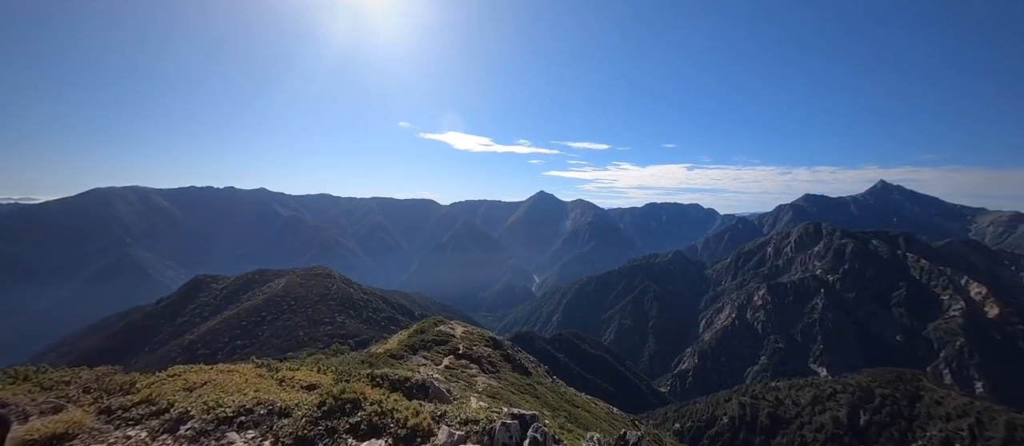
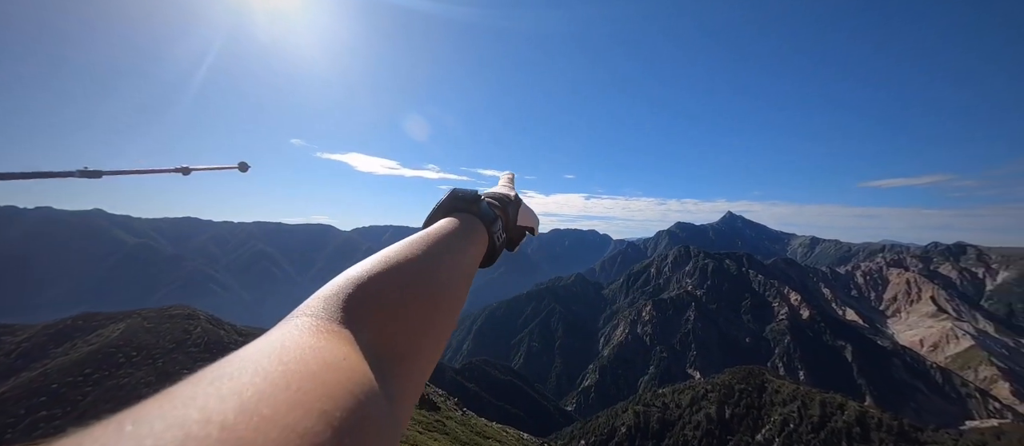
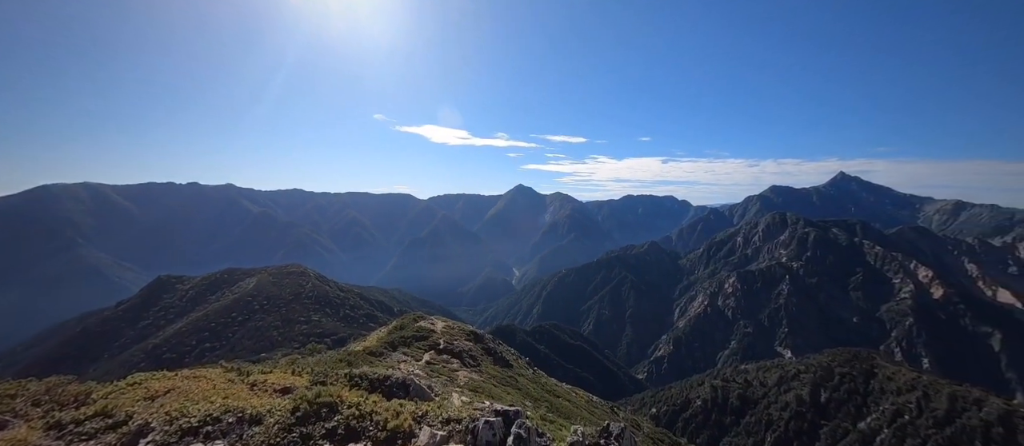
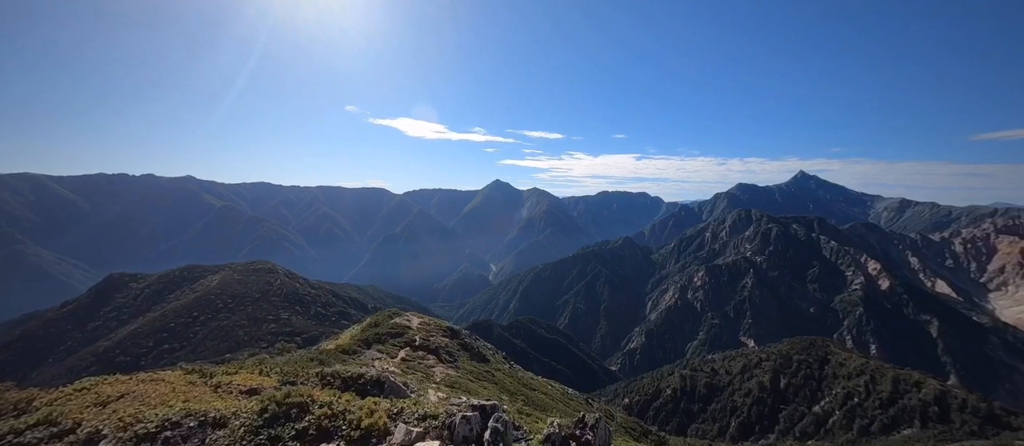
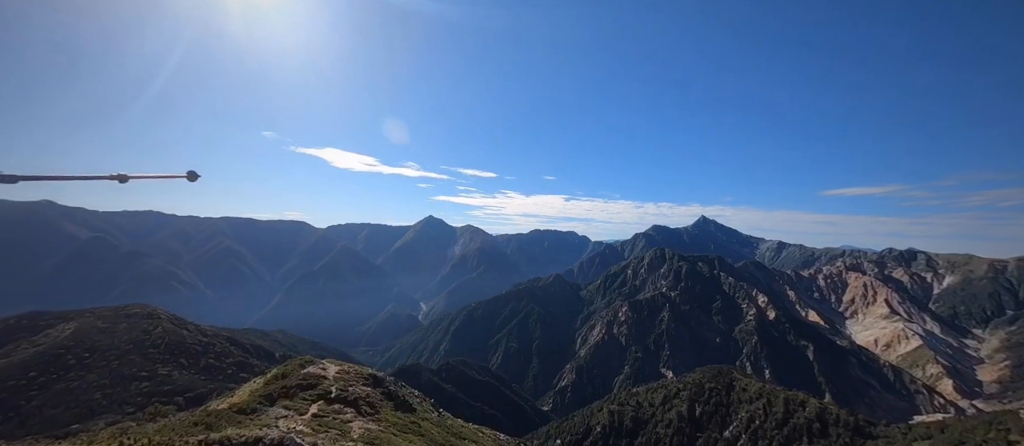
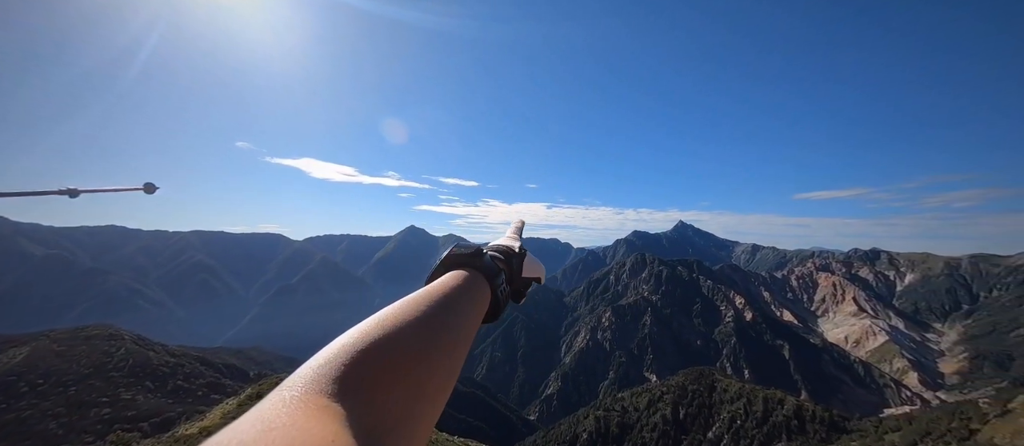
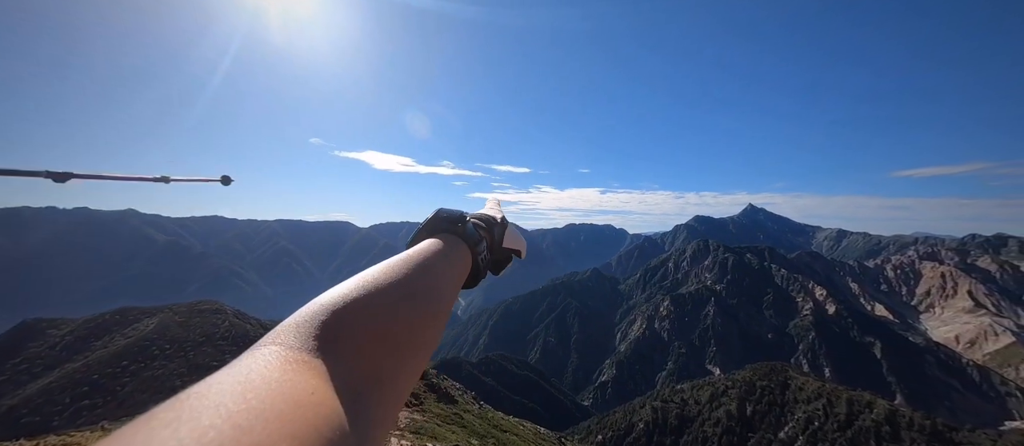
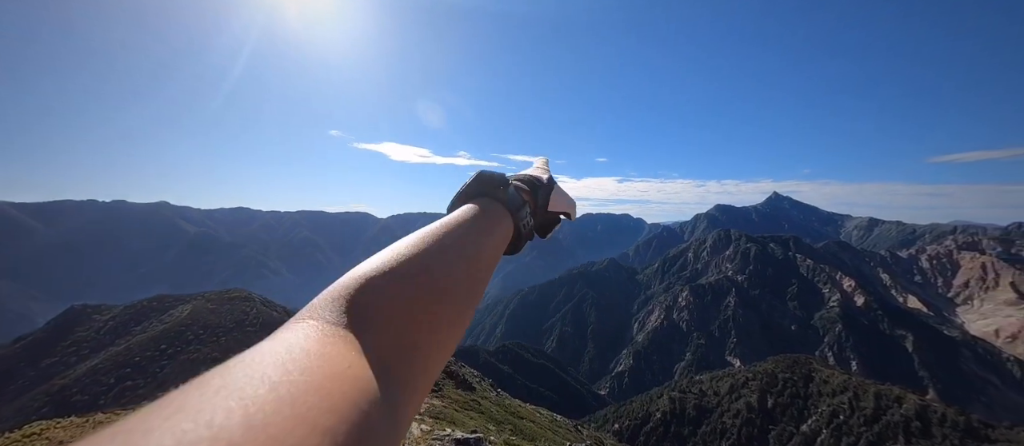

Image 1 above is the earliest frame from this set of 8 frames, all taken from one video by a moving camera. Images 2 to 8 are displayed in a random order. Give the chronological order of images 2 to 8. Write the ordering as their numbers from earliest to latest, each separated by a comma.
3, 4, 8, 7, 2, 6, 5
